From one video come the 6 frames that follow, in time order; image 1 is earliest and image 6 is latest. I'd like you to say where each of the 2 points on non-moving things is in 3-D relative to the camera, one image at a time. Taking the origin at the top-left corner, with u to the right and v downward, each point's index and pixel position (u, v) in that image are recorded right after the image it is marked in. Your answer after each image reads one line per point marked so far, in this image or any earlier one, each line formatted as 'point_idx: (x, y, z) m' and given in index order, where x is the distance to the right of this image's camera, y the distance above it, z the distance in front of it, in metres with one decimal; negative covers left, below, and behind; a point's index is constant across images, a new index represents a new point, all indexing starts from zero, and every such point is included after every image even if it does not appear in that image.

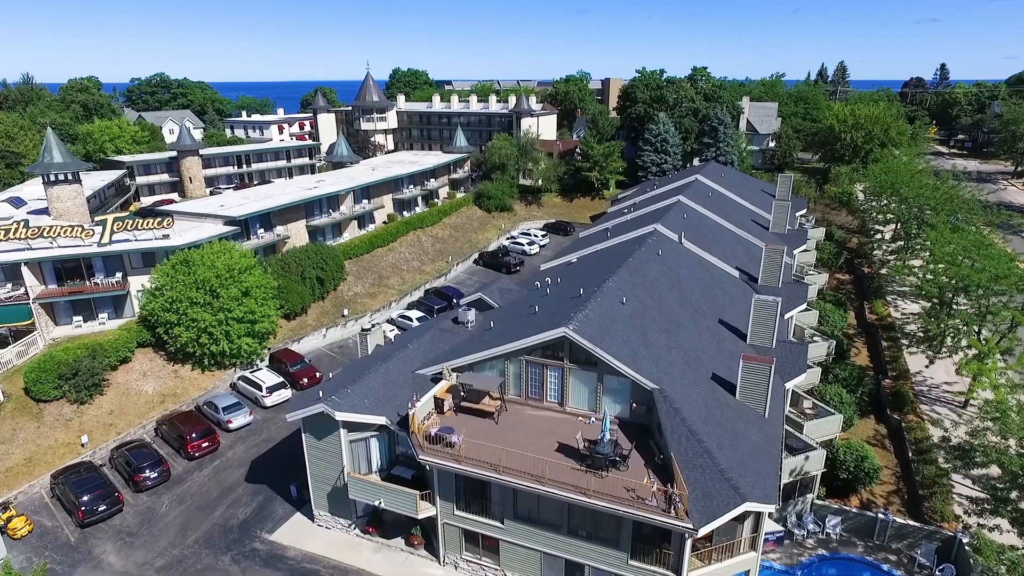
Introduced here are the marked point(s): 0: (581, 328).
0: (+2.0, -1.2, +19.0) m
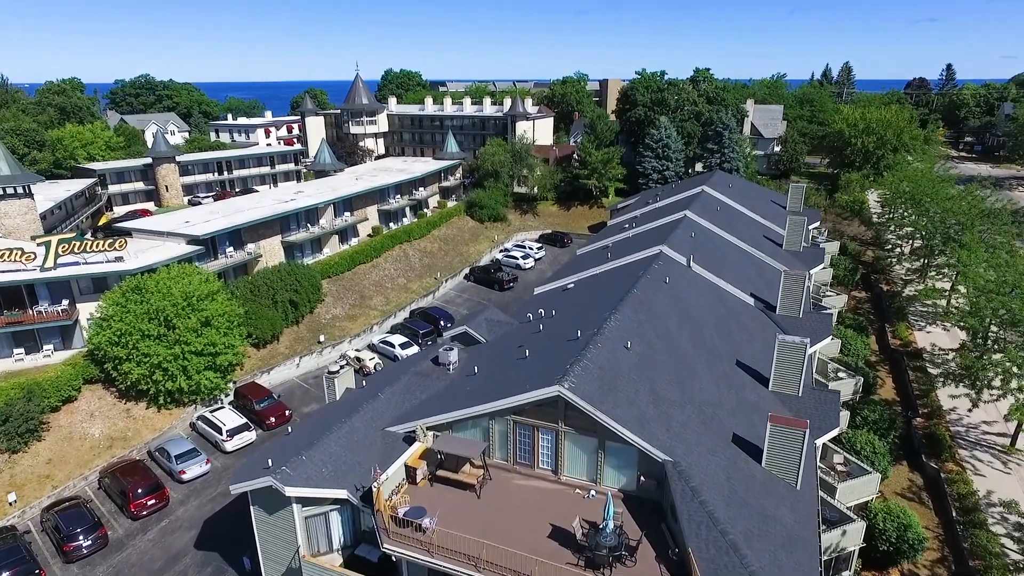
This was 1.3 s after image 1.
0: (+1.6, -2.4, +16.0) m
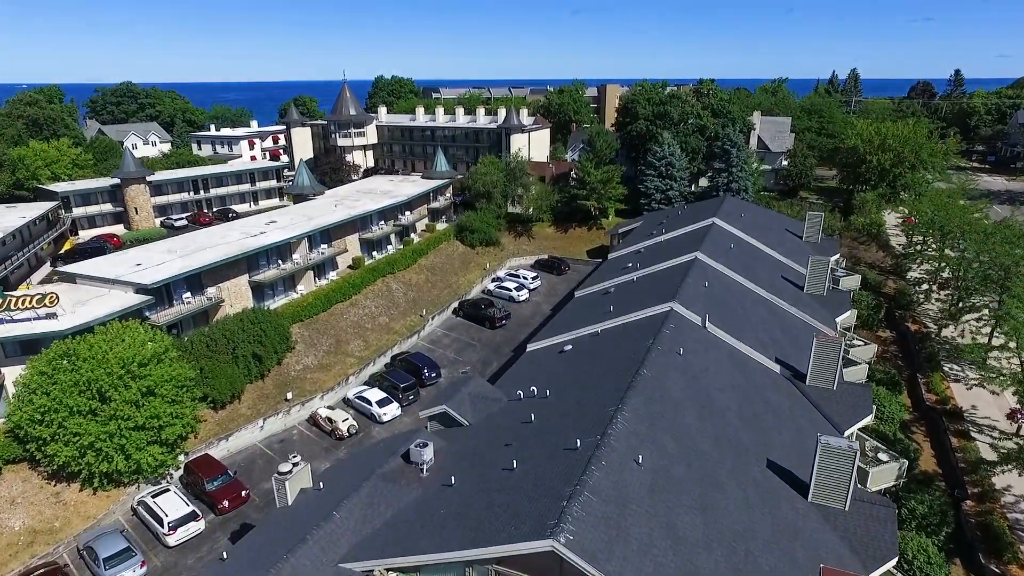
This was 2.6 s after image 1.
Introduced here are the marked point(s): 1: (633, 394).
0: (+1.3, -4.7, +12.4) m
1: (+3.3, -2.9, +17.8) m
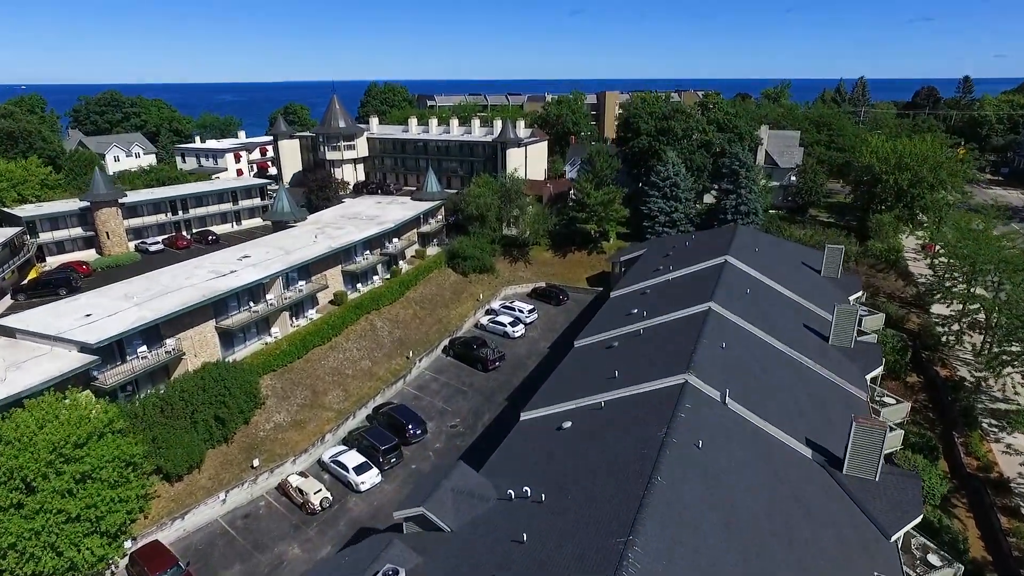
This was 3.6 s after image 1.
0: (+1.0, -6.9, +9.3) m
1: (+3.0, -5.1, +14.7) m
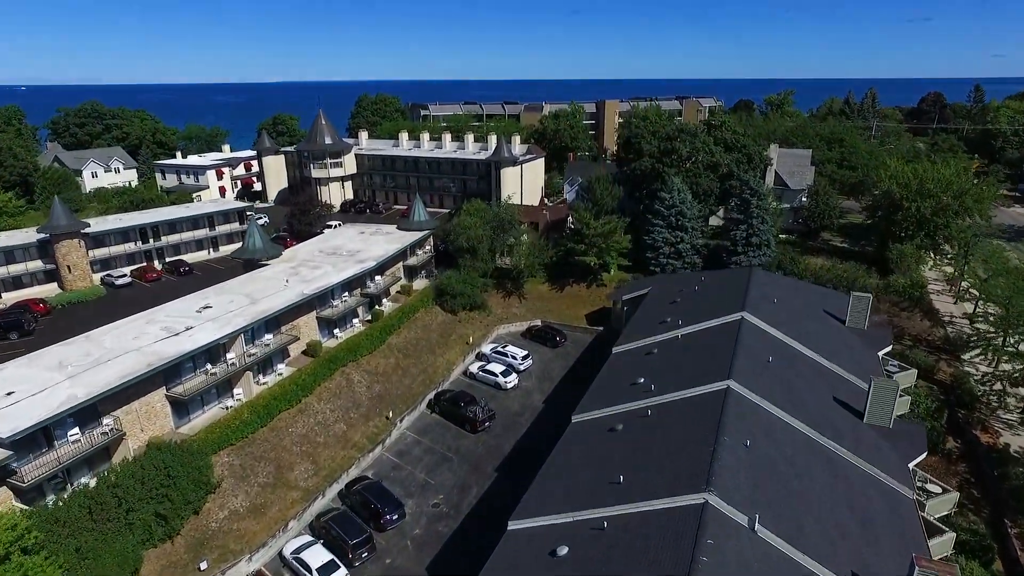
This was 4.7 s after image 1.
0: (+0.6, -9.5, +5.7) m
1: (+2.6, -7.7, +11.1) m
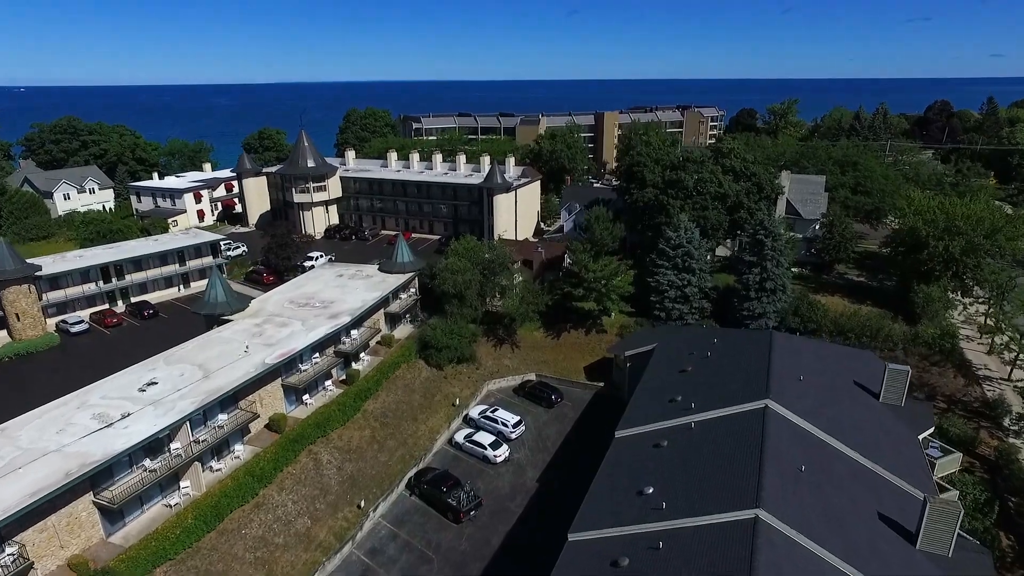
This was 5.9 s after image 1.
0: (+0.2, -12.6, +1.7) m
1: (+2.1, -10.8, +7.1) m
